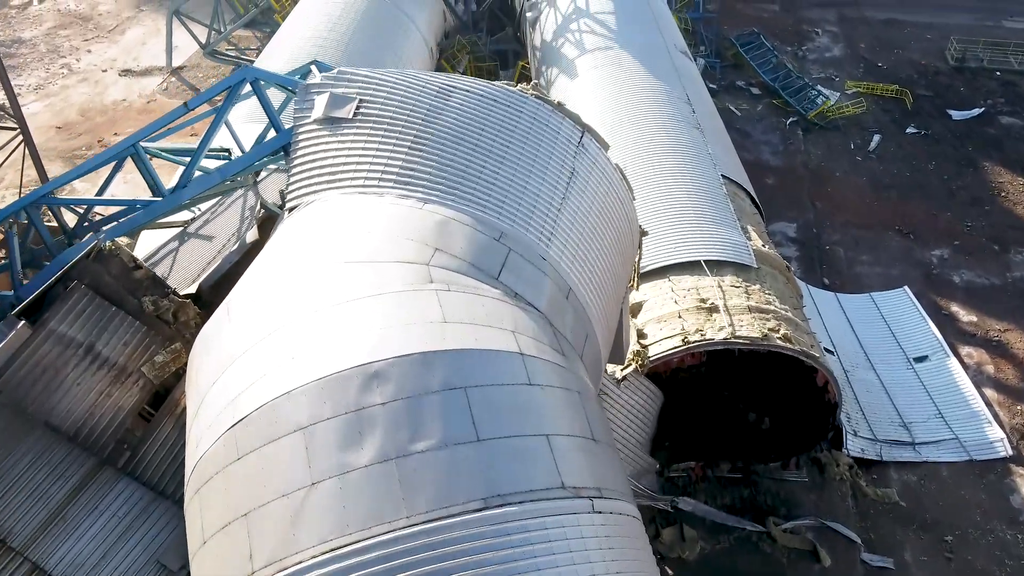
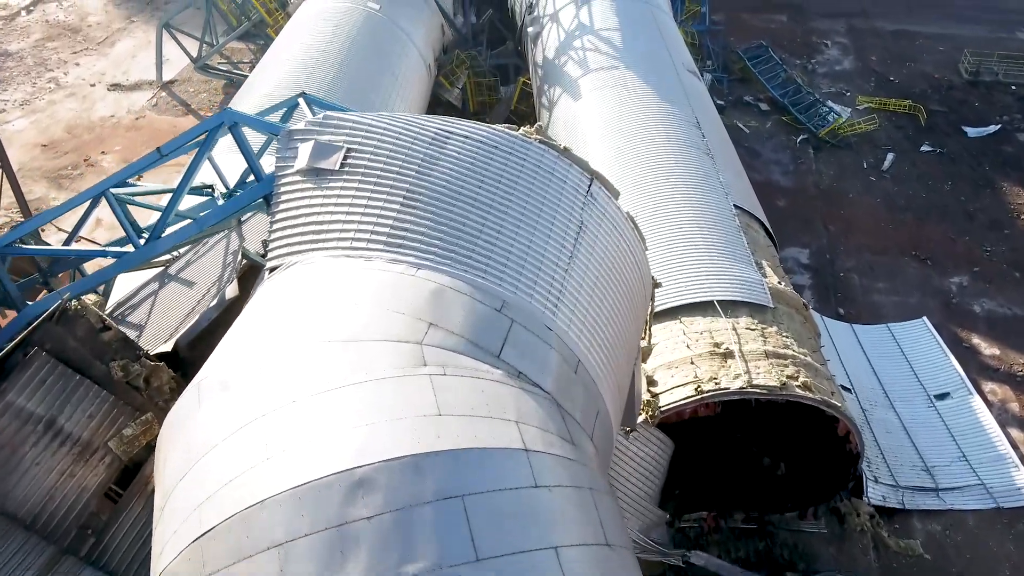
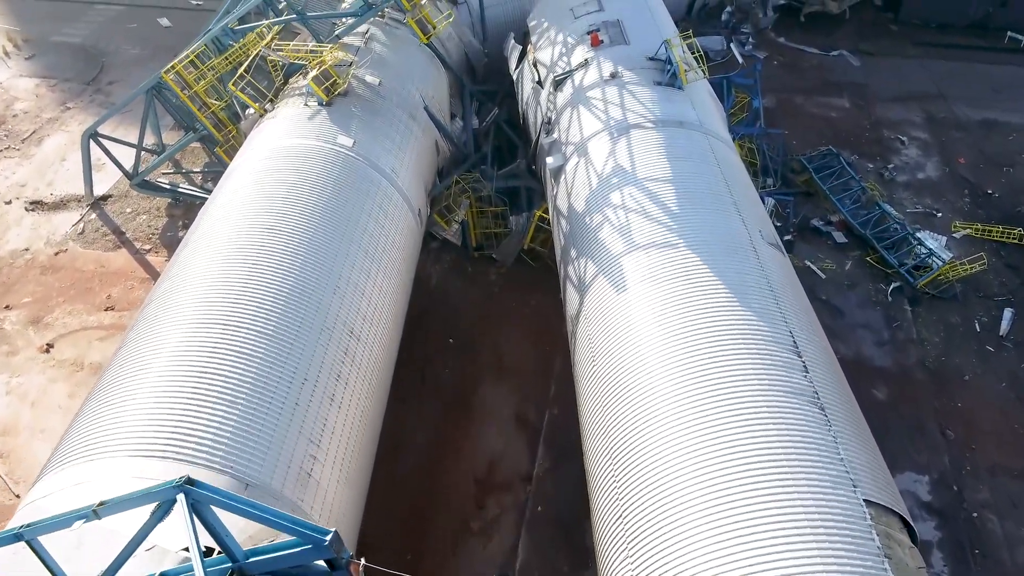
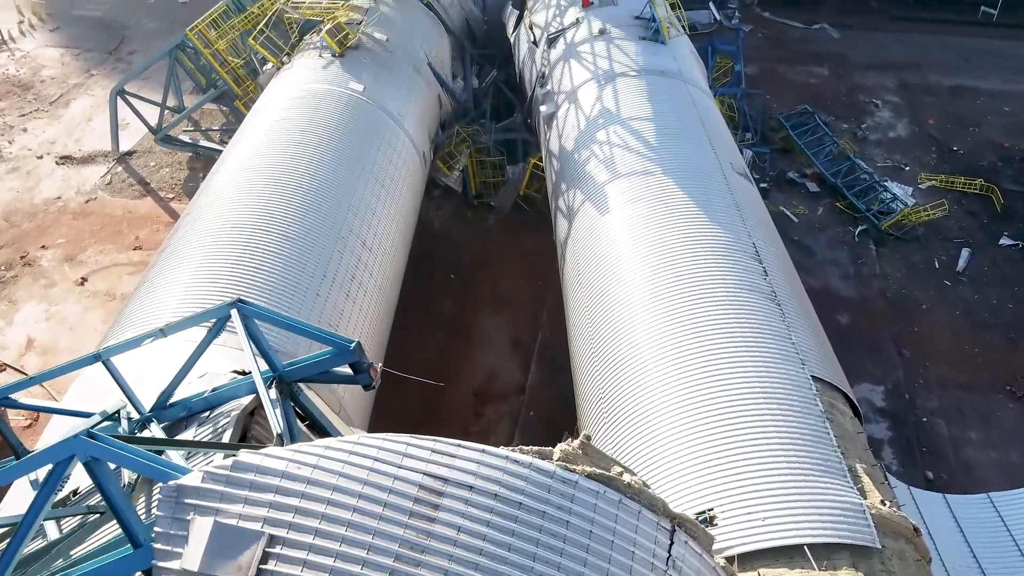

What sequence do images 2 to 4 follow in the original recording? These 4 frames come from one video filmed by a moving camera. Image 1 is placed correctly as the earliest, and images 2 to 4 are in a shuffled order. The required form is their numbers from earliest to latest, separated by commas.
2, 4, 3
